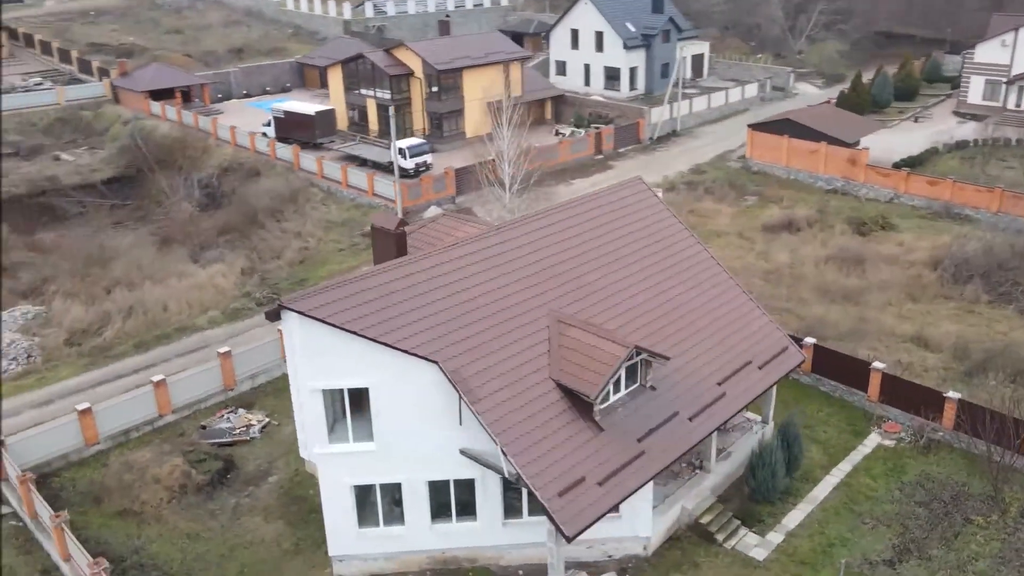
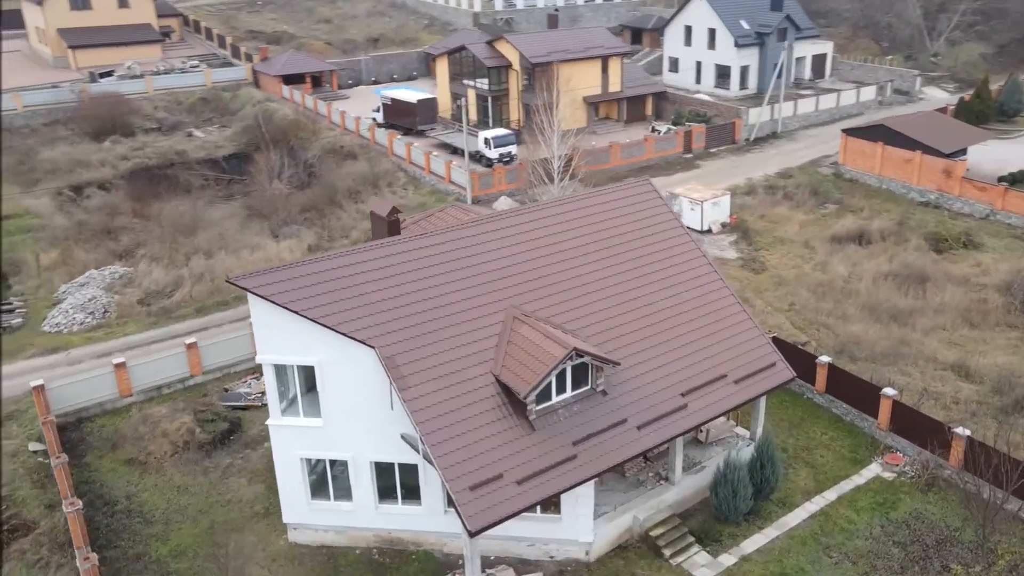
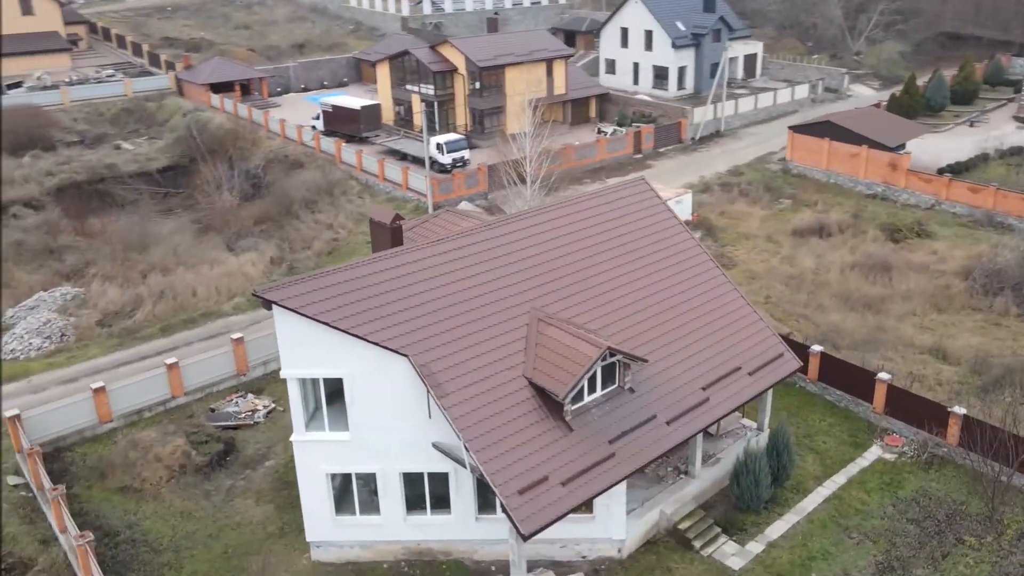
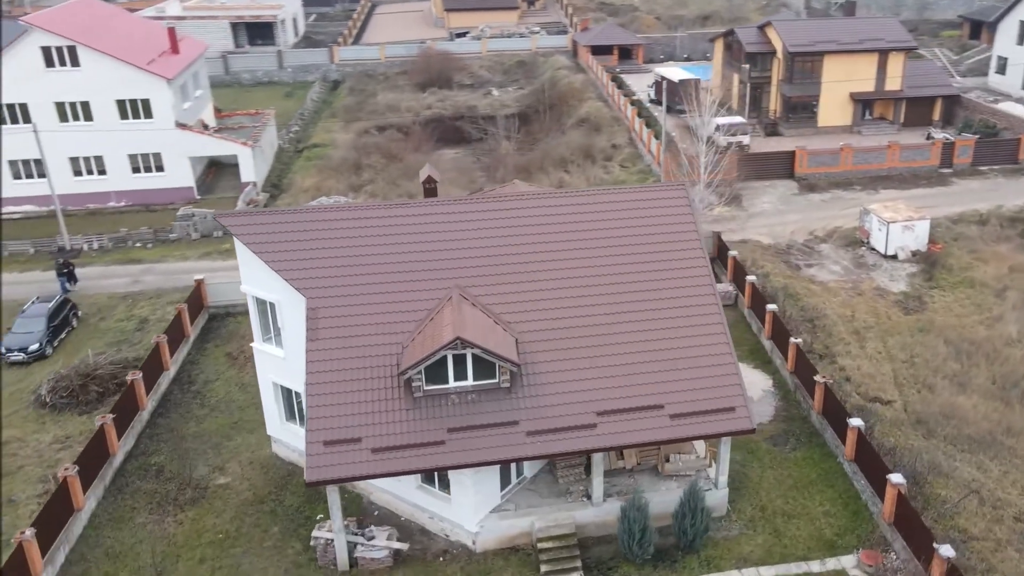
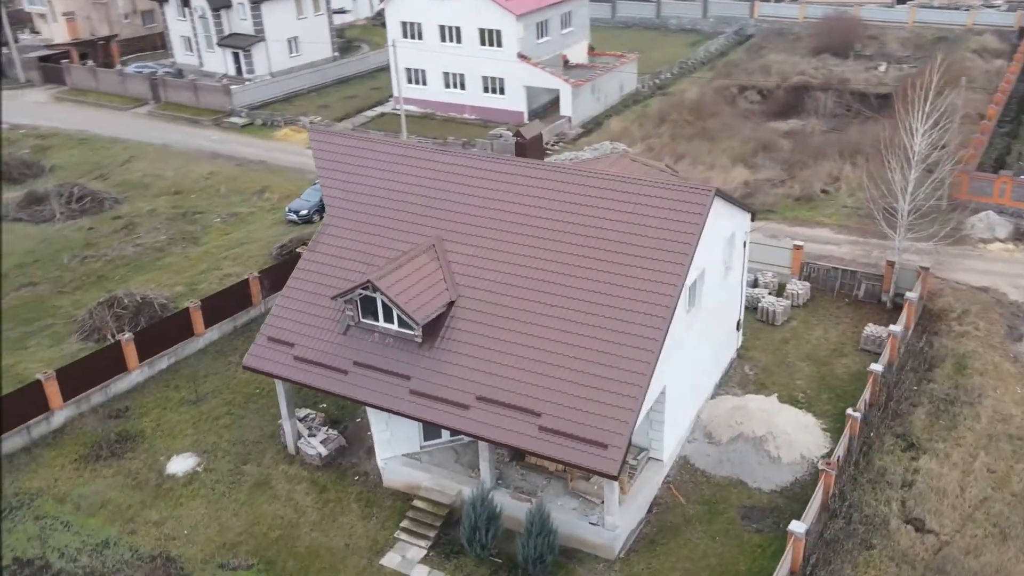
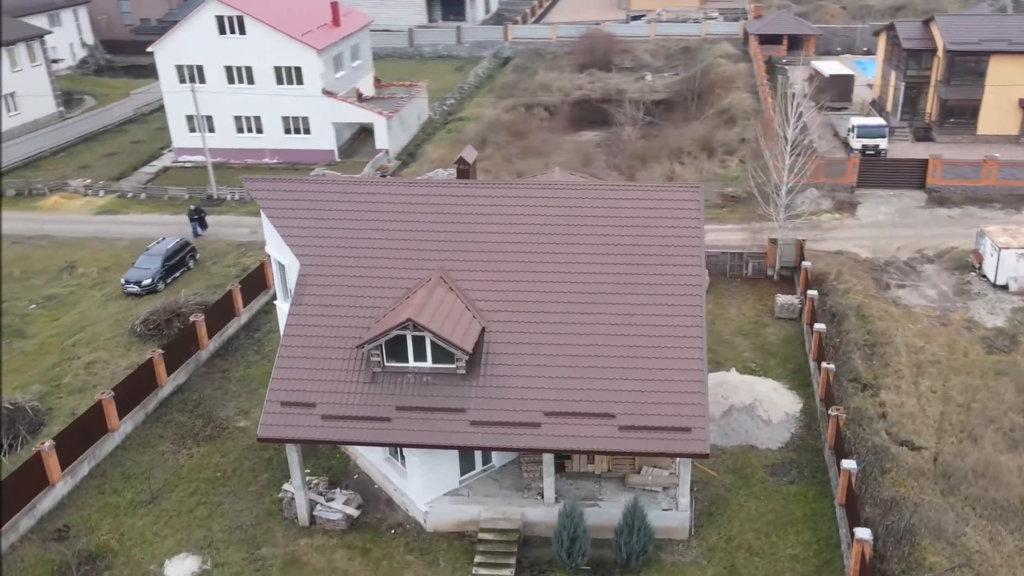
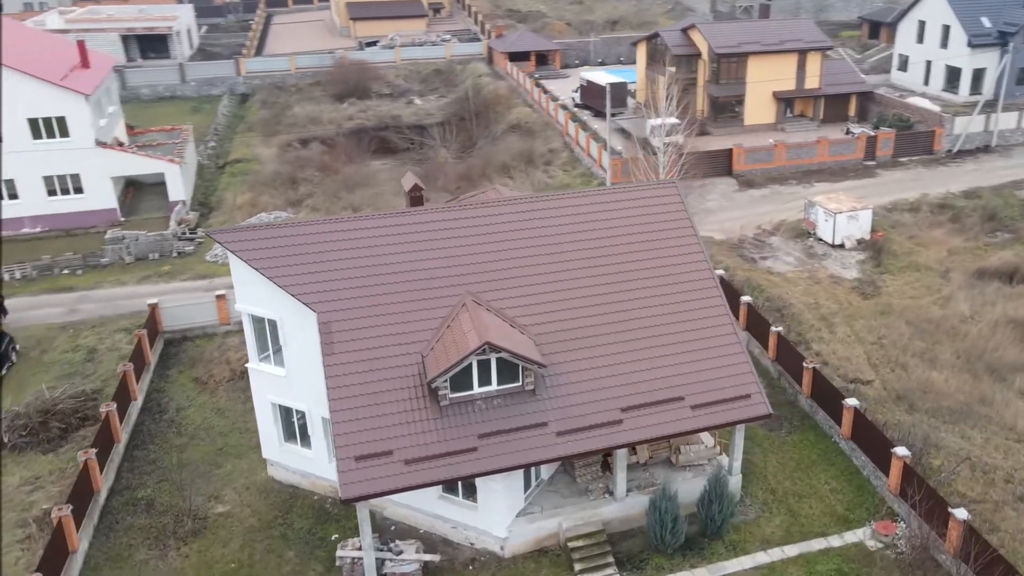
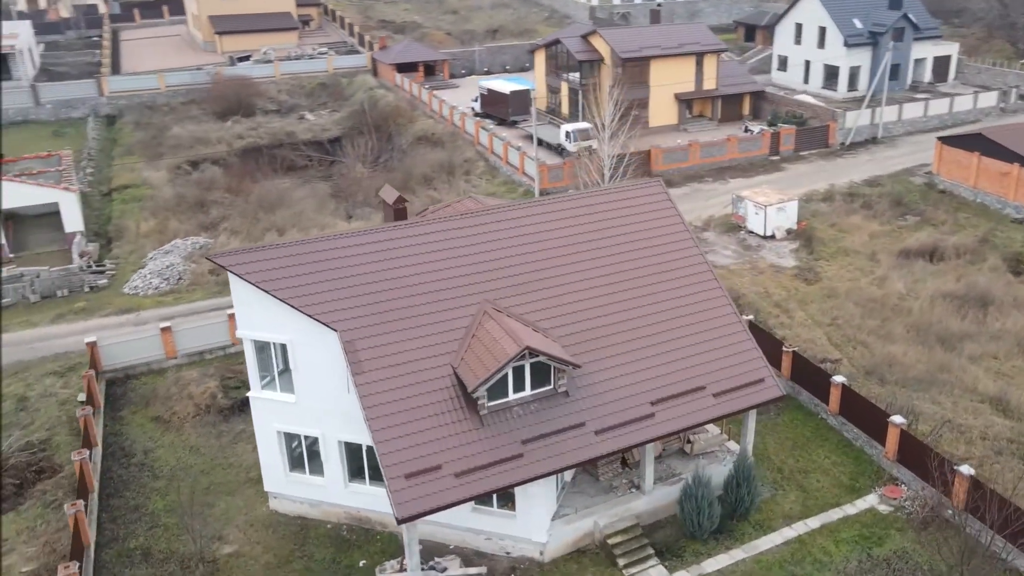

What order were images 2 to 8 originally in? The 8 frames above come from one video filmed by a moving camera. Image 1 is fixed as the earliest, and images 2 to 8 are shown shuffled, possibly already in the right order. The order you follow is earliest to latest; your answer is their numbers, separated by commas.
3, 2, 8, 7, 4, 6, 5
